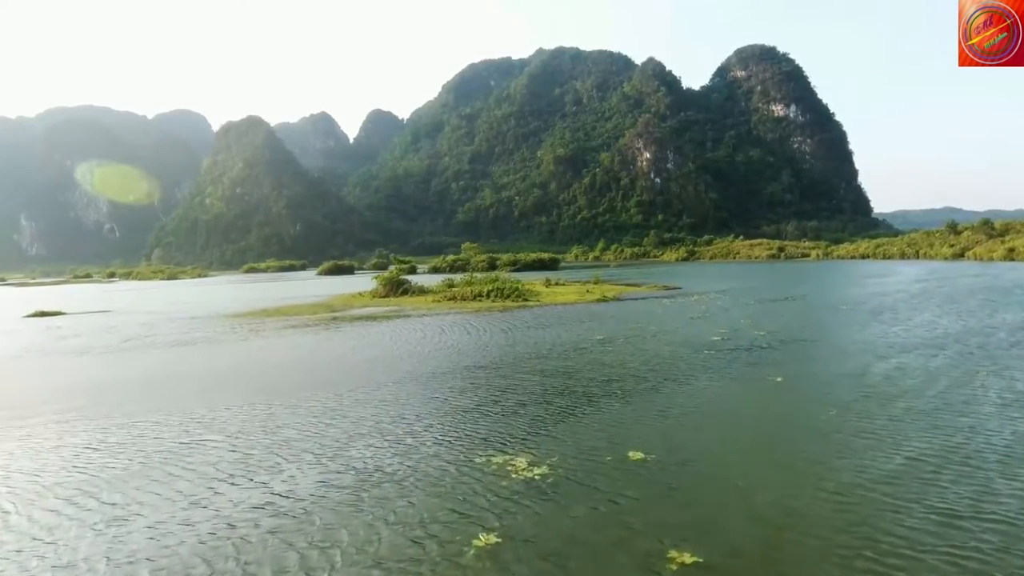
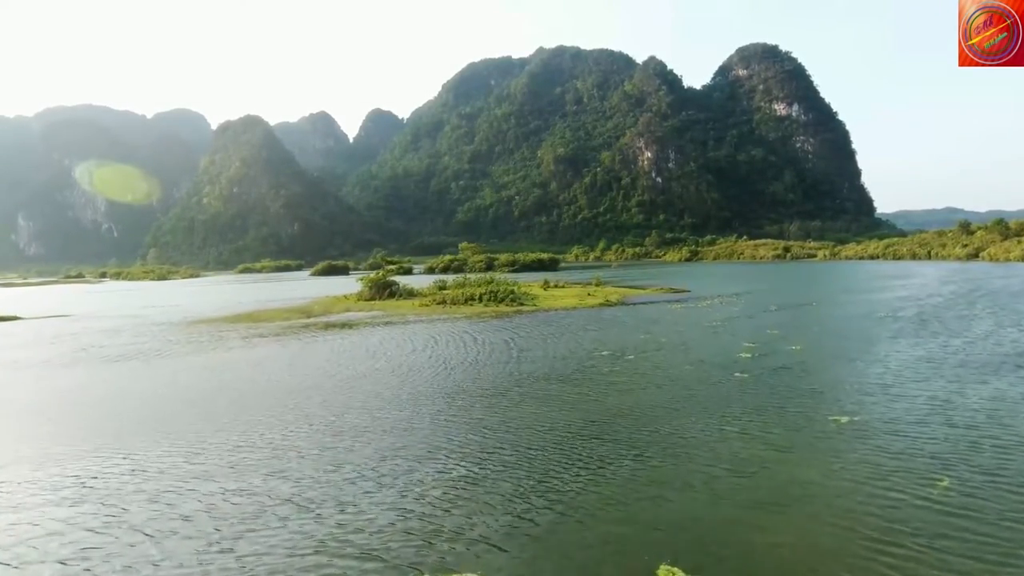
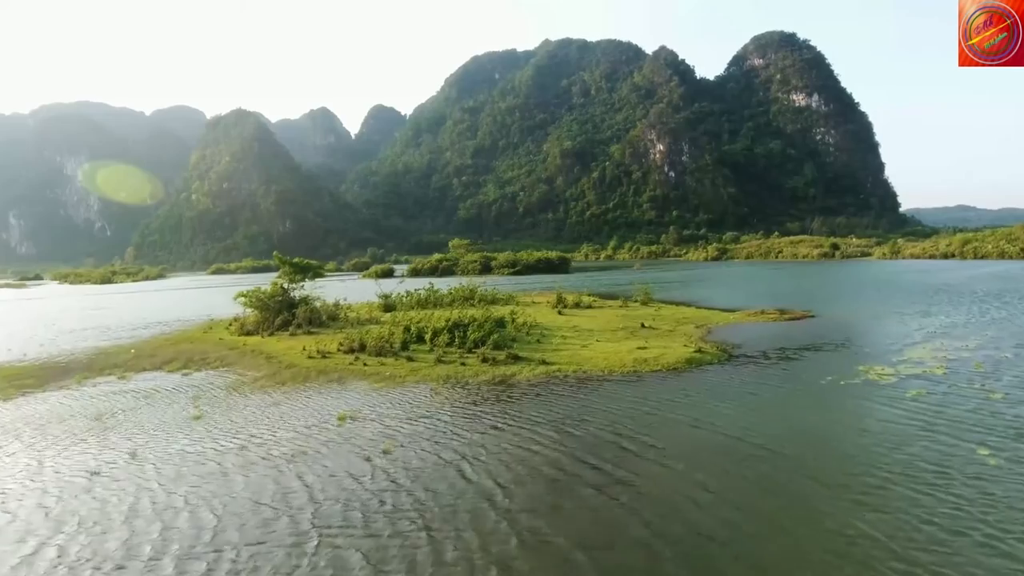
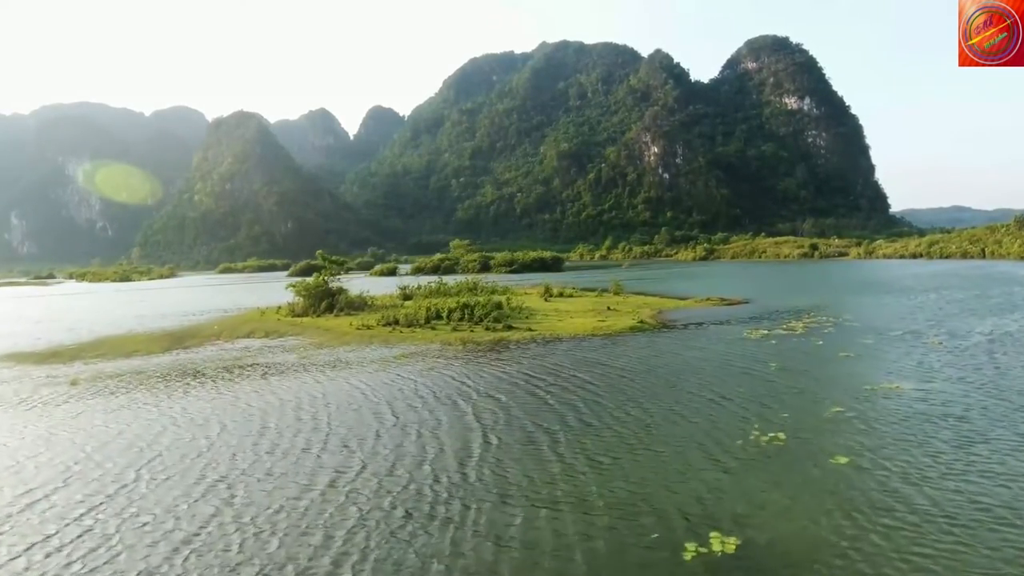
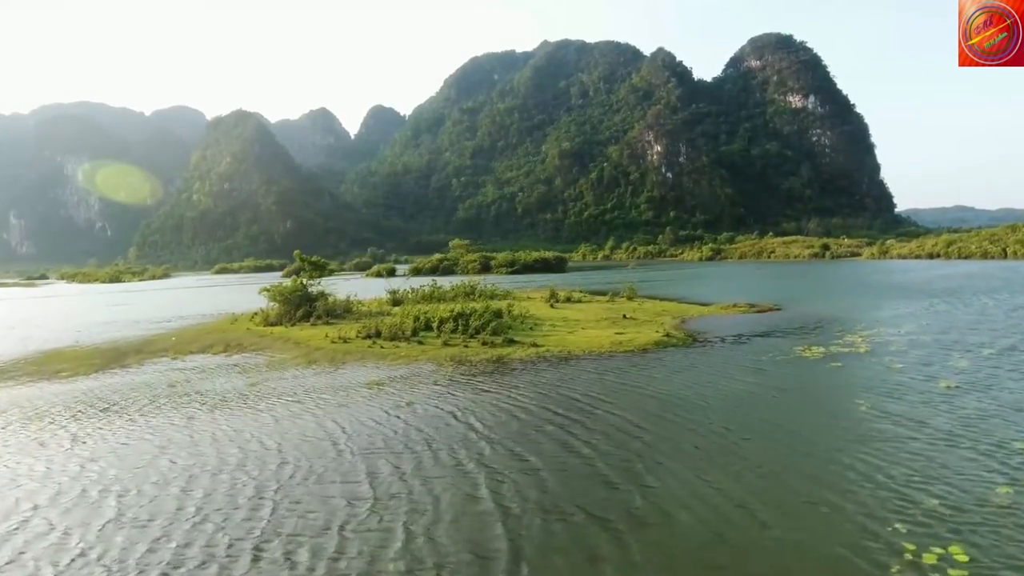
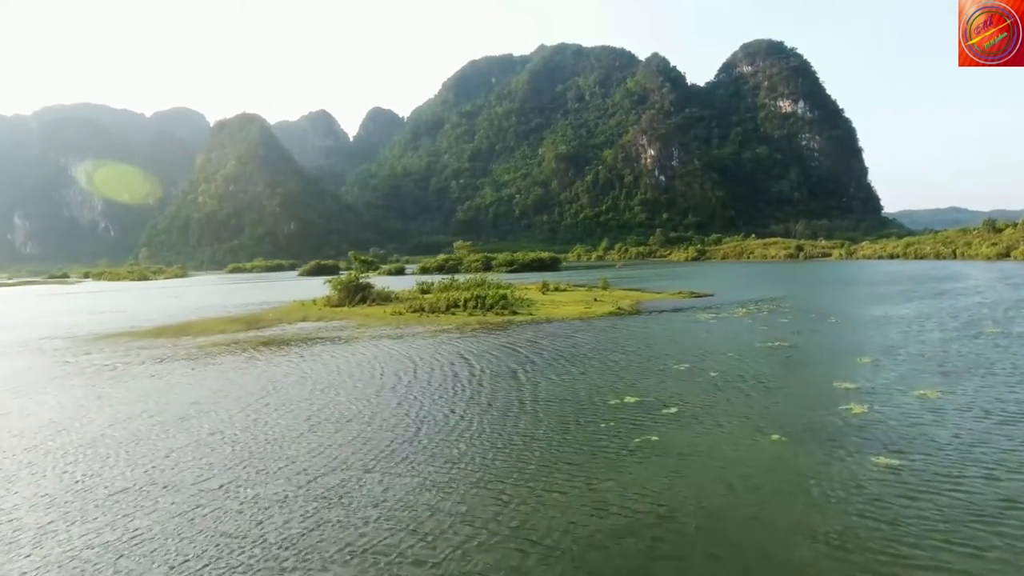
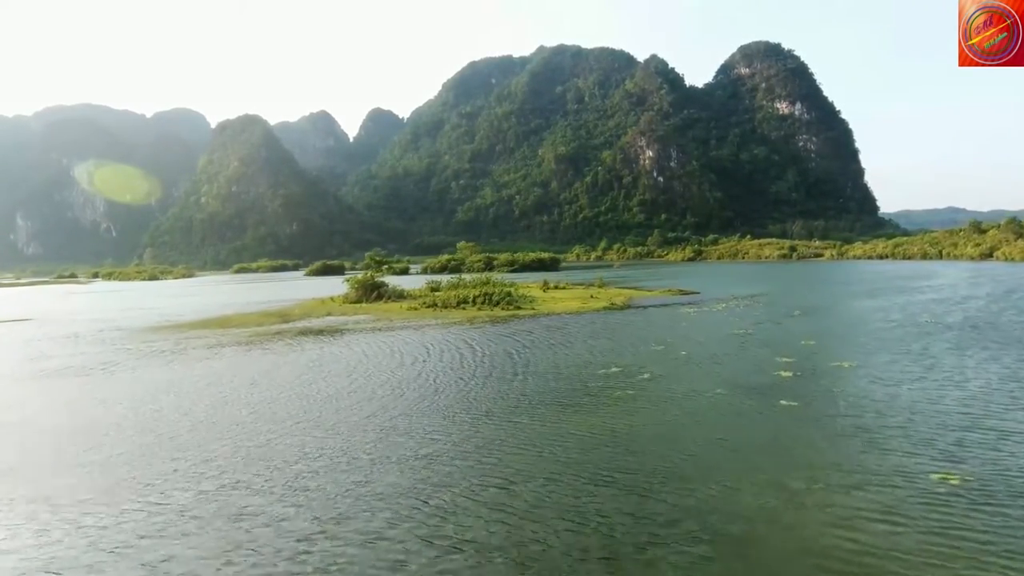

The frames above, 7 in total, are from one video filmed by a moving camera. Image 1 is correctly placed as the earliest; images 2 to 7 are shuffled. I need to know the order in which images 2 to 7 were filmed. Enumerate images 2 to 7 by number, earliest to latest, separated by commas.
2, 7, 6, 4, 5, 3
